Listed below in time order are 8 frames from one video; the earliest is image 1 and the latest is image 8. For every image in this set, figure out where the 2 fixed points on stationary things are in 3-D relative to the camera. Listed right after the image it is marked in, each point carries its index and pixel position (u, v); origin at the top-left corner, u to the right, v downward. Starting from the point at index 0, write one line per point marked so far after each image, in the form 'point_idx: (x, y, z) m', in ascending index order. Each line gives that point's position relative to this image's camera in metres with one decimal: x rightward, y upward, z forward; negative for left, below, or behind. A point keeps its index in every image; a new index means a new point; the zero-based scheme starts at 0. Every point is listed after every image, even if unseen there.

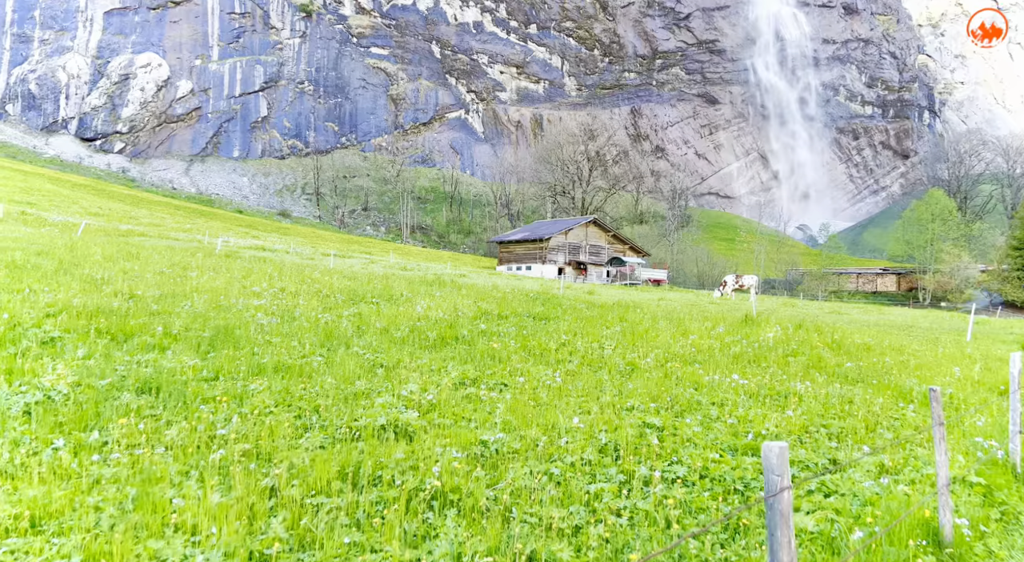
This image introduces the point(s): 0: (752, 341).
0: (+5.4, -1.4, +15.5) m
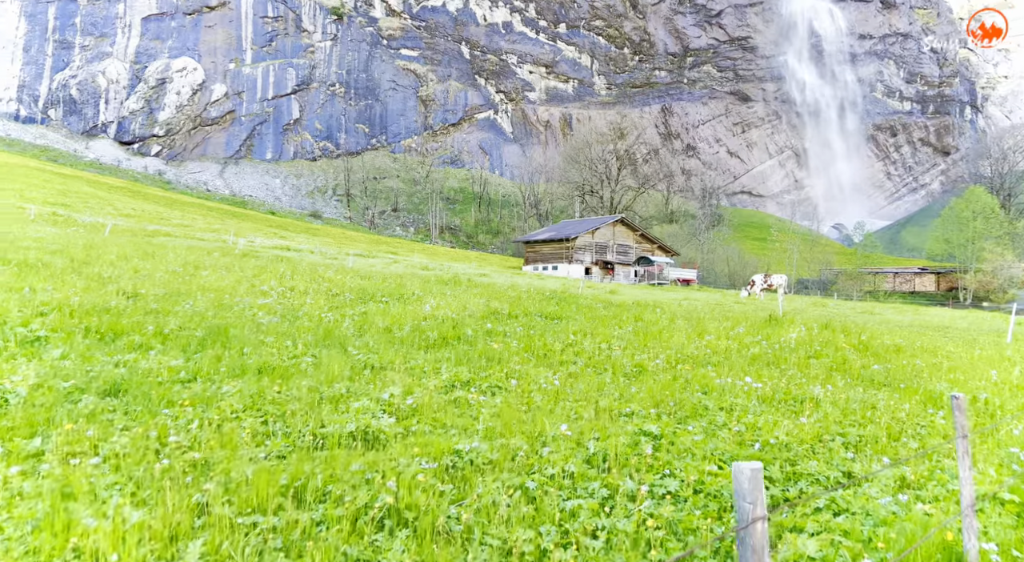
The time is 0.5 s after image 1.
0: (+5.6, -1.4, +14.8) m
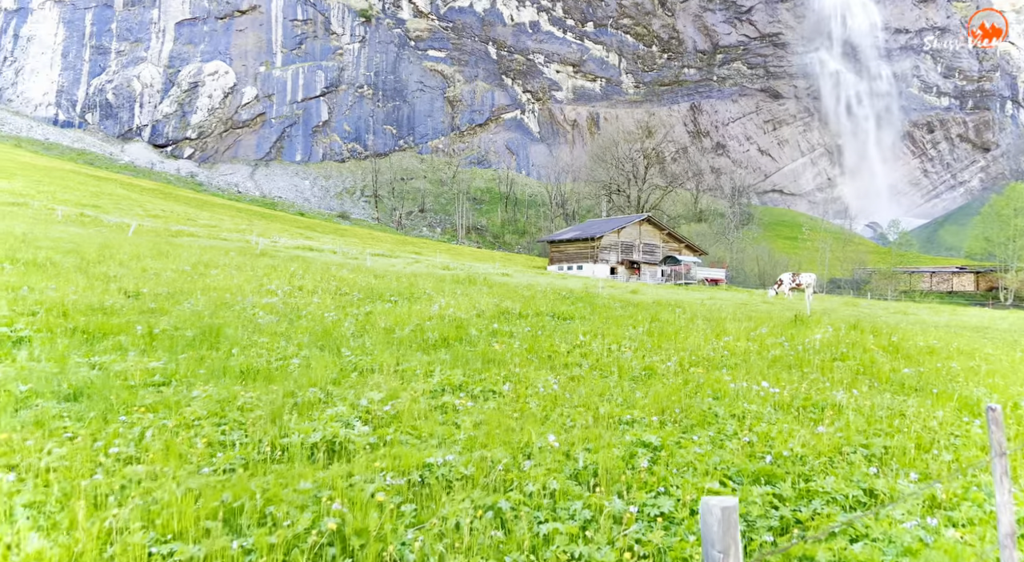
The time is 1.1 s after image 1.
0: (+5.7, -1.3, +14.0) m
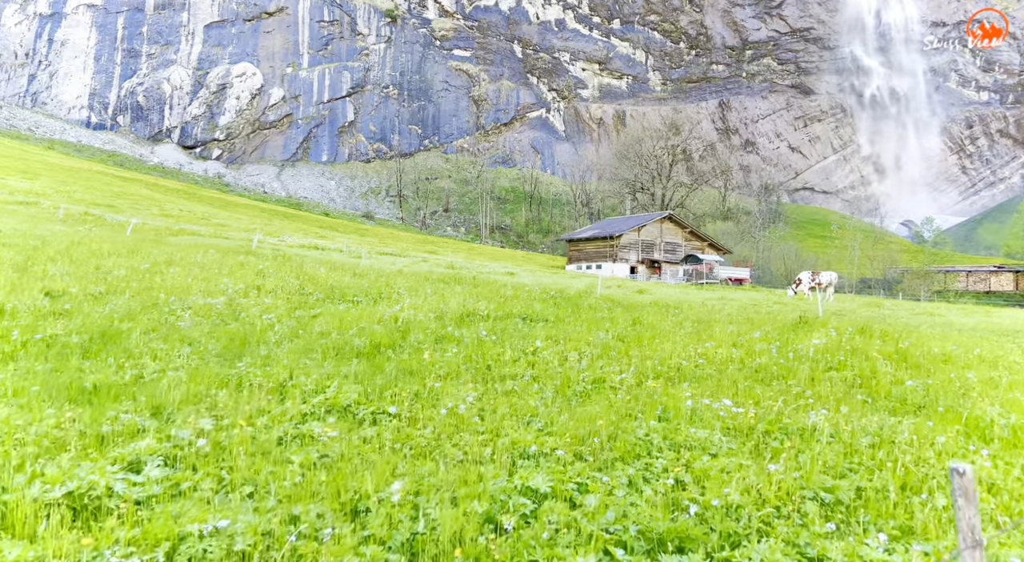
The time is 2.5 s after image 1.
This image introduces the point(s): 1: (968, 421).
0: (+4.9, -1.3, +12.3) m
1: (+5.9, -1.8, +8.9) m
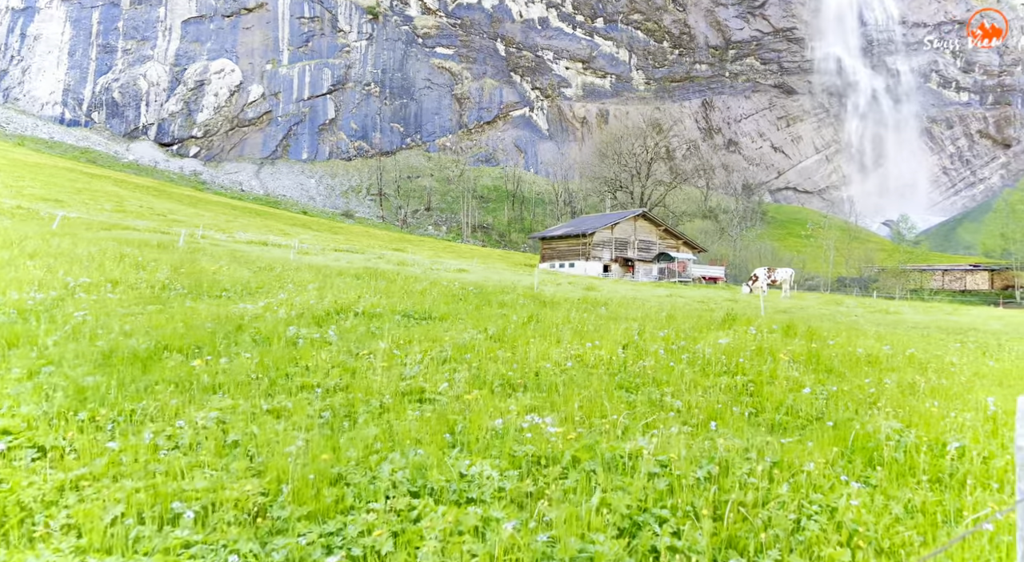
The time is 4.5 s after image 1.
0: (+2.5, -1.2, +10.6) m
1: (+3.6, -1.7, +7.2) m
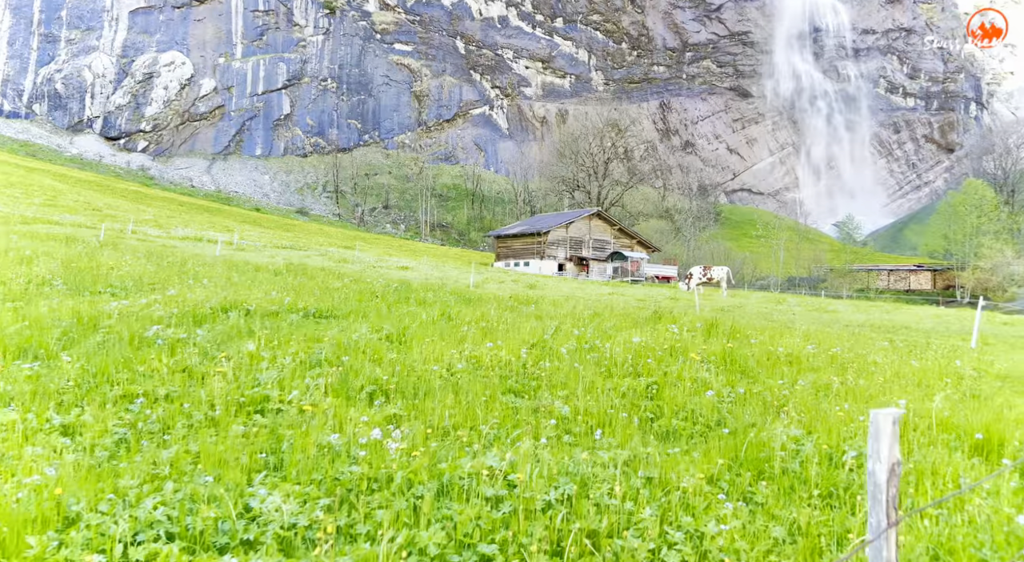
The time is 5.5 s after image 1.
0: (+1.0, -1.1, +9.8) m
1: (+2.2, -1.6, +6.5) m
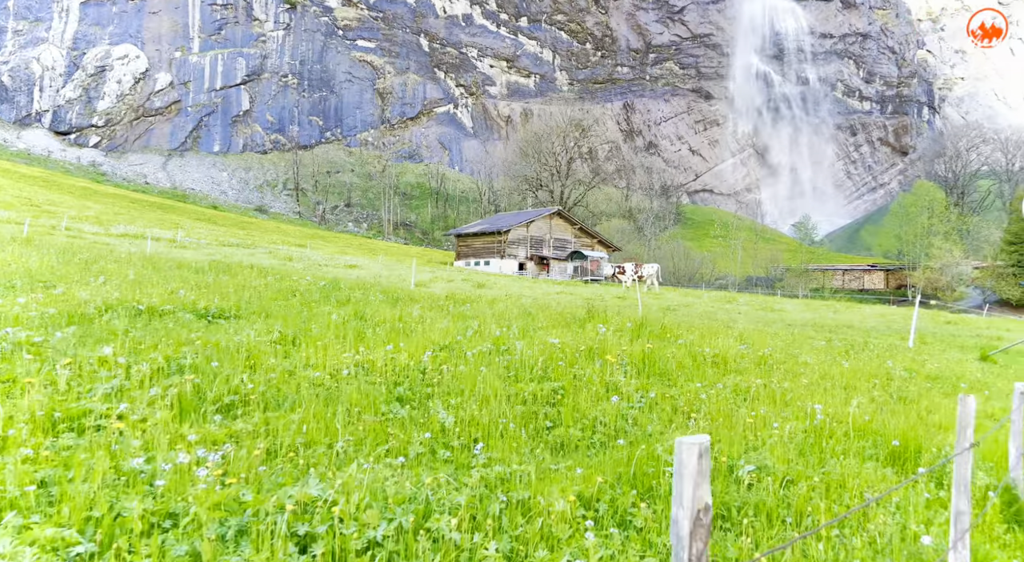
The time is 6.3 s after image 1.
0: (-0.3, -1.1, +9.1) m
1: (+1.1, -1.6, +5.9) m
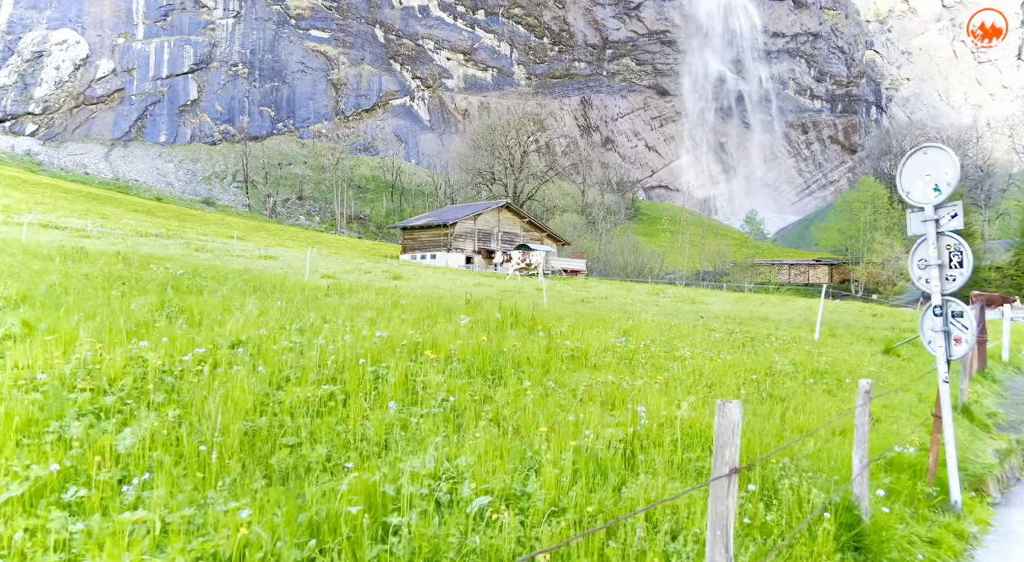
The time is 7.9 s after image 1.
0: (-2.7, -0.9, +7.6) m
1: (-1.1, -1.4, +4.4) m
